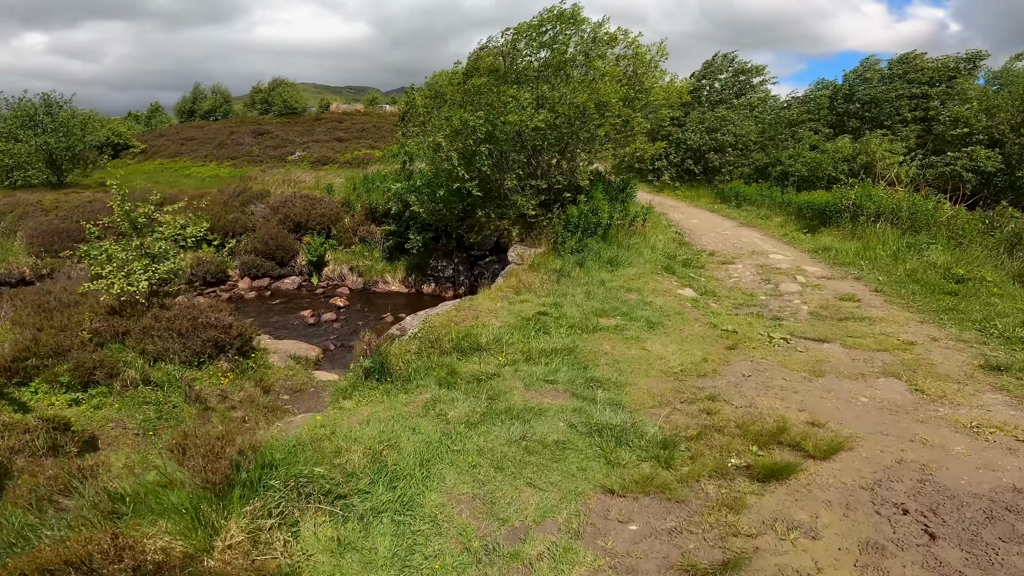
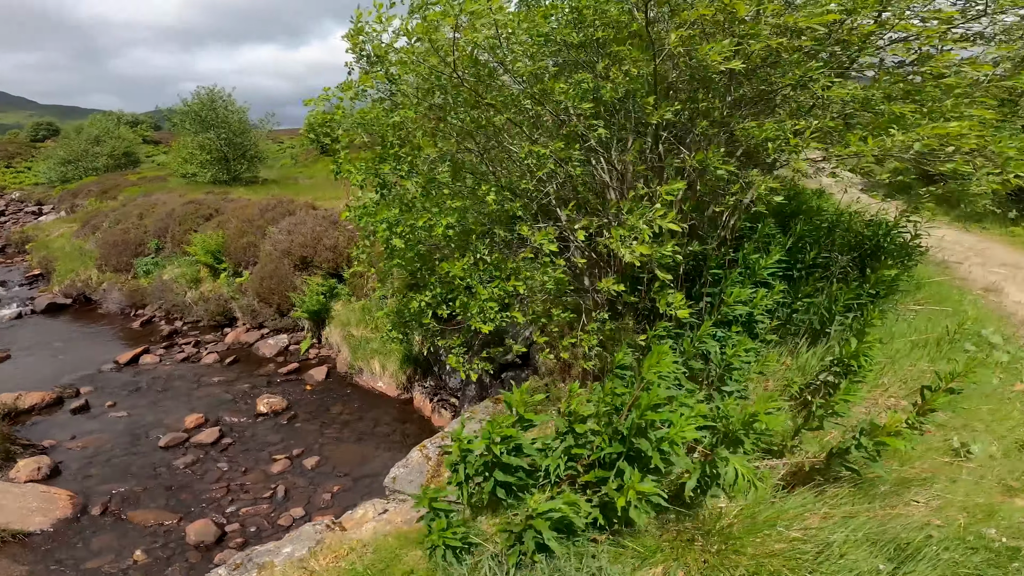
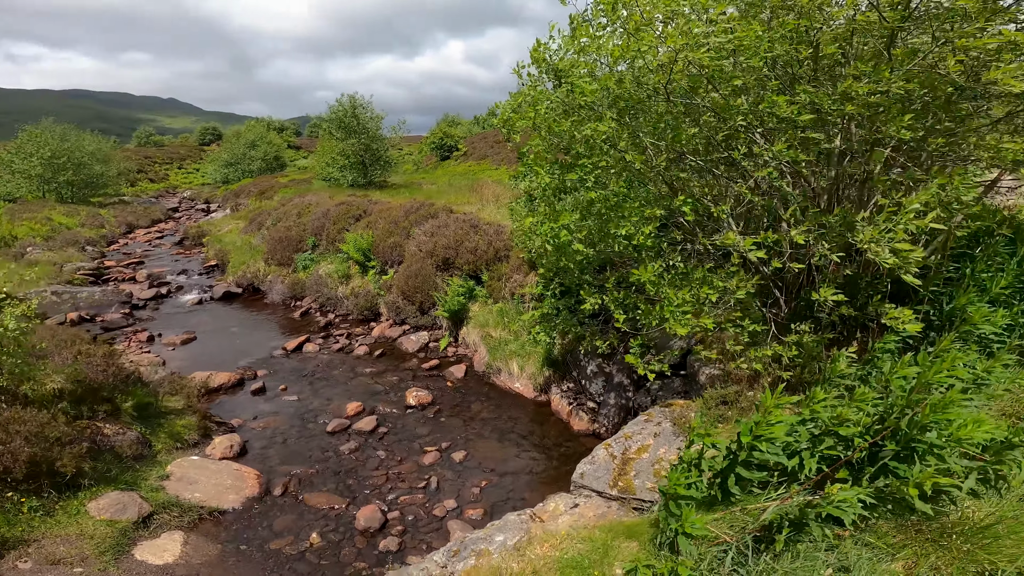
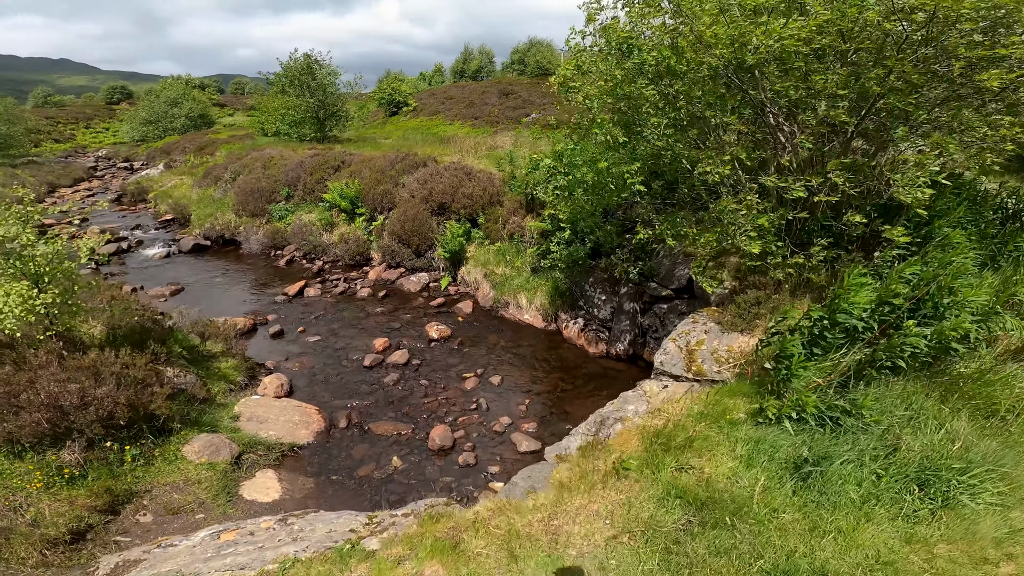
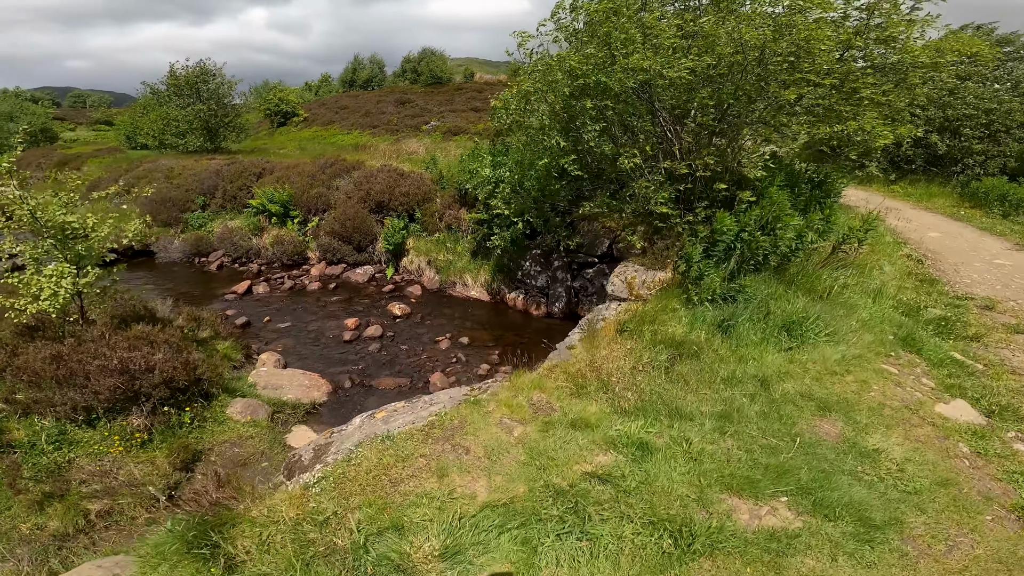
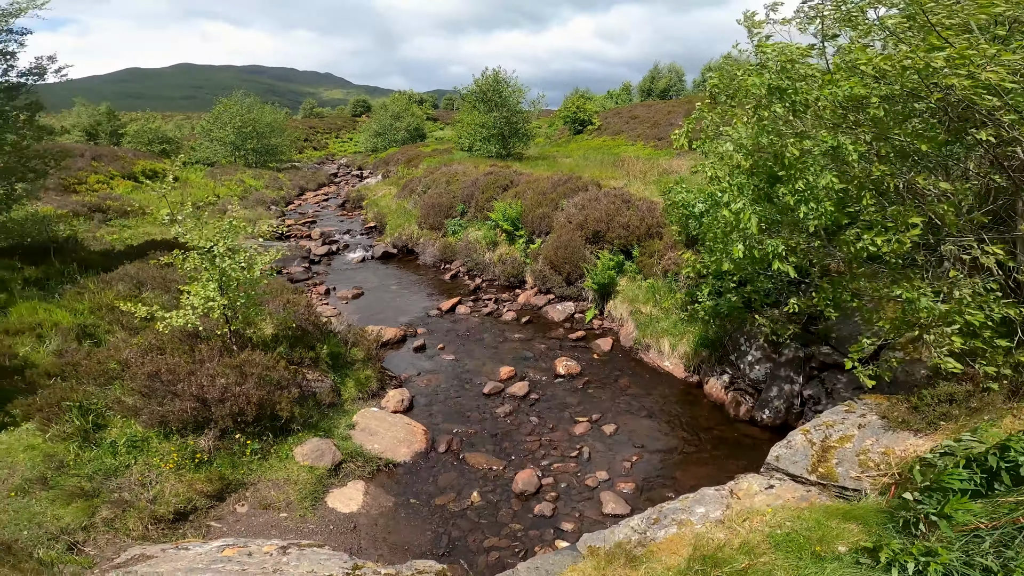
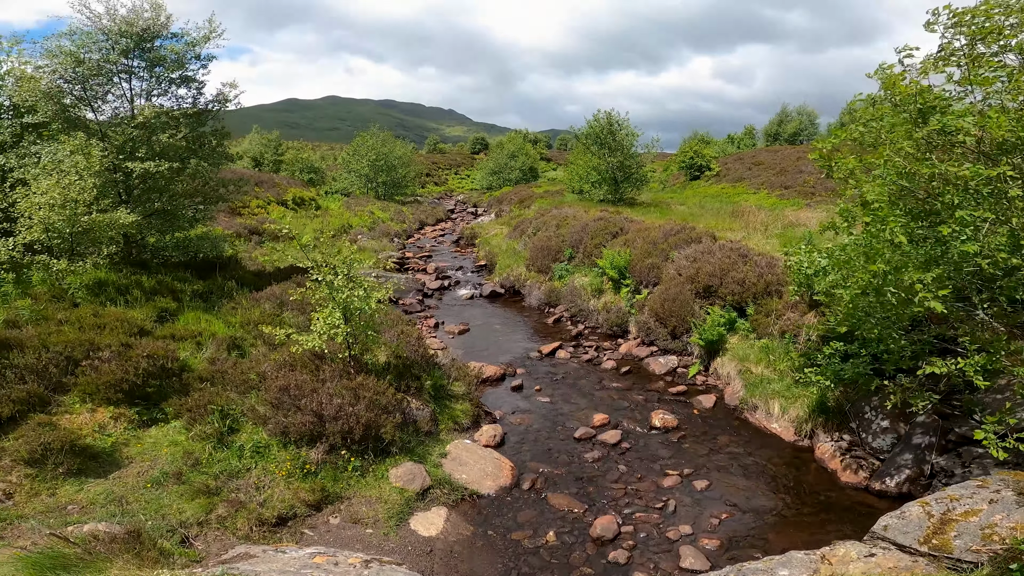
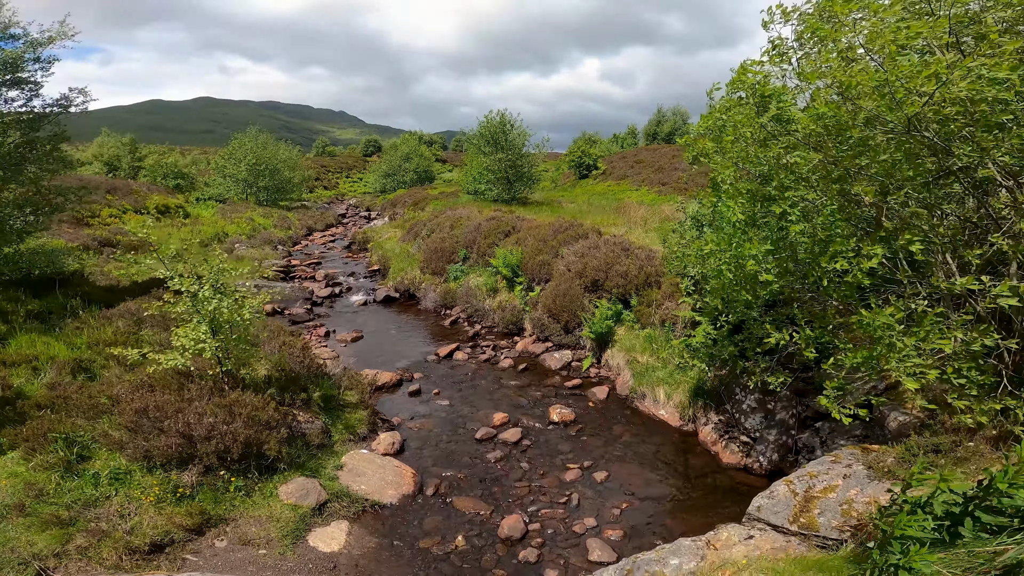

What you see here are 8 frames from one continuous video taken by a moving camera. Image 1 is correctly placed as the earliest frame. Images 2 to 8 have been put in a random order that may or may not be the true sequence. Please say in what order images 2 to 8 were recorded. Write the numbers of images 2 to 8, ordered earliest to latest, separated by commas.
5, 4, 6, 7, 8, 3, 2
